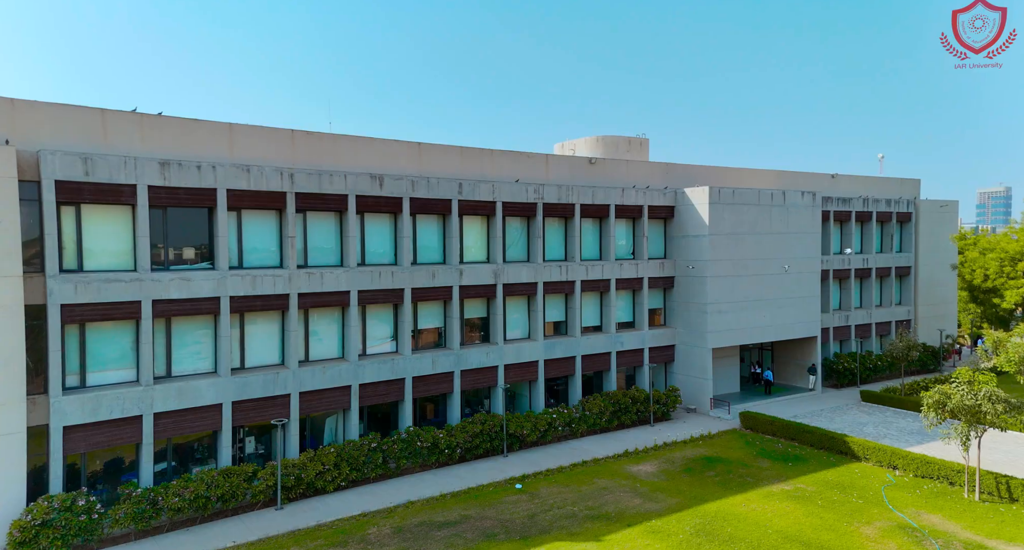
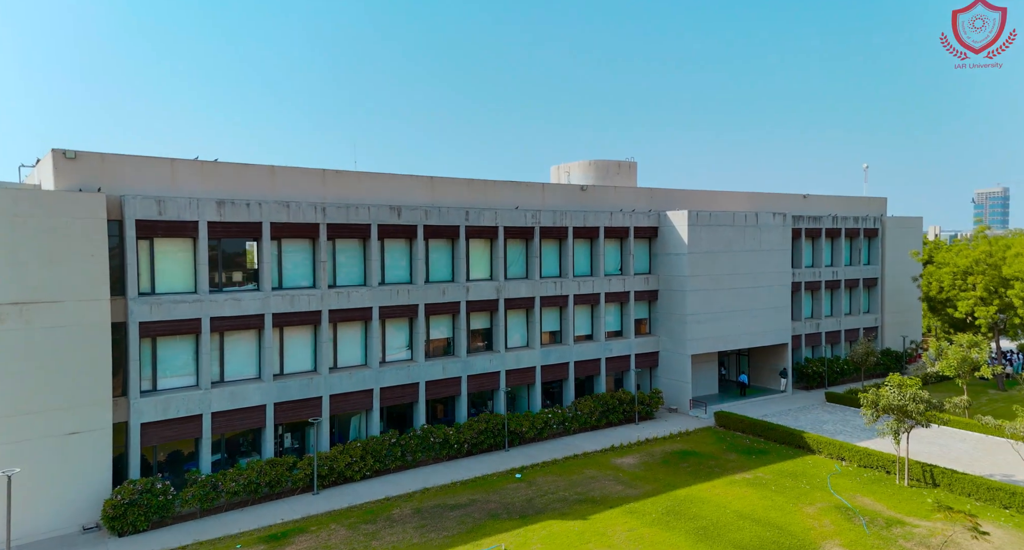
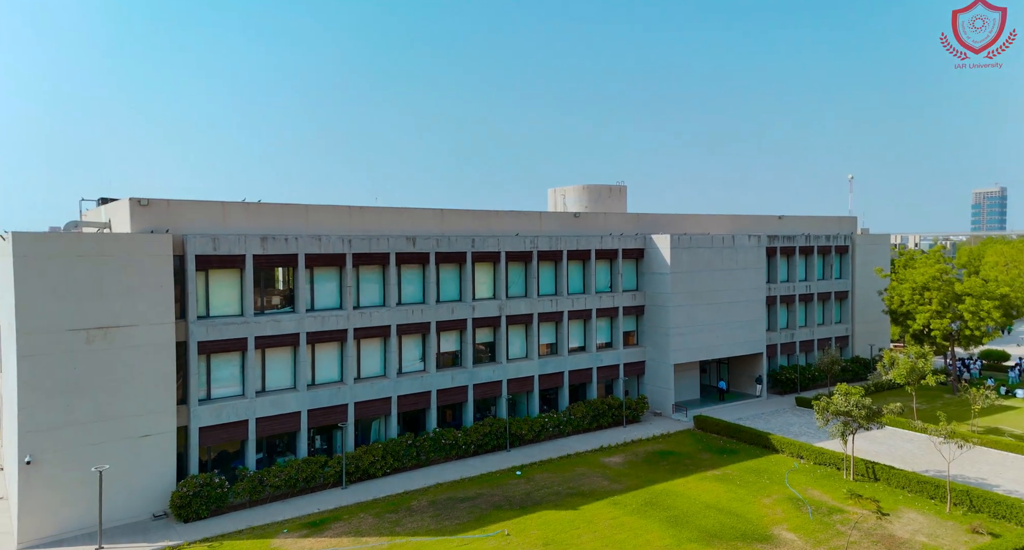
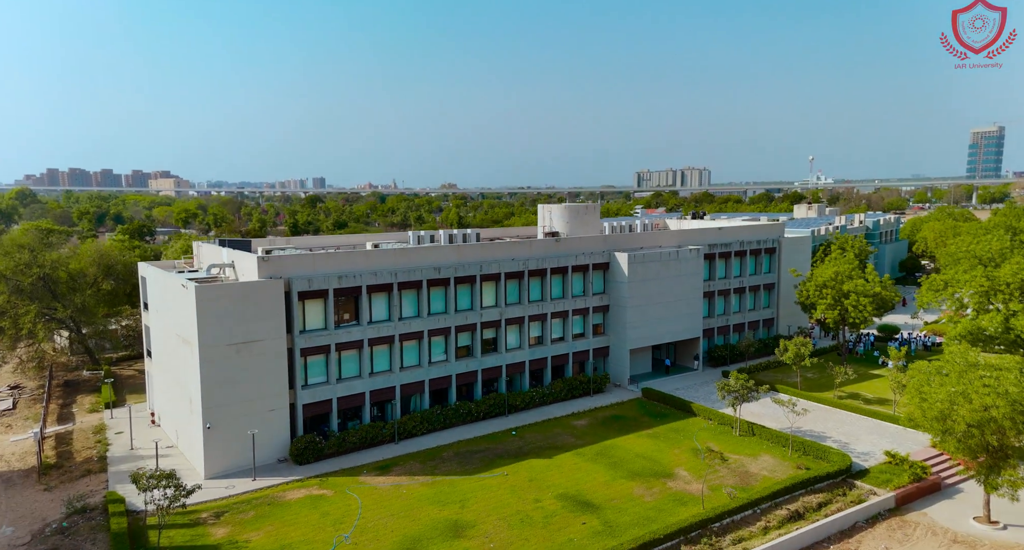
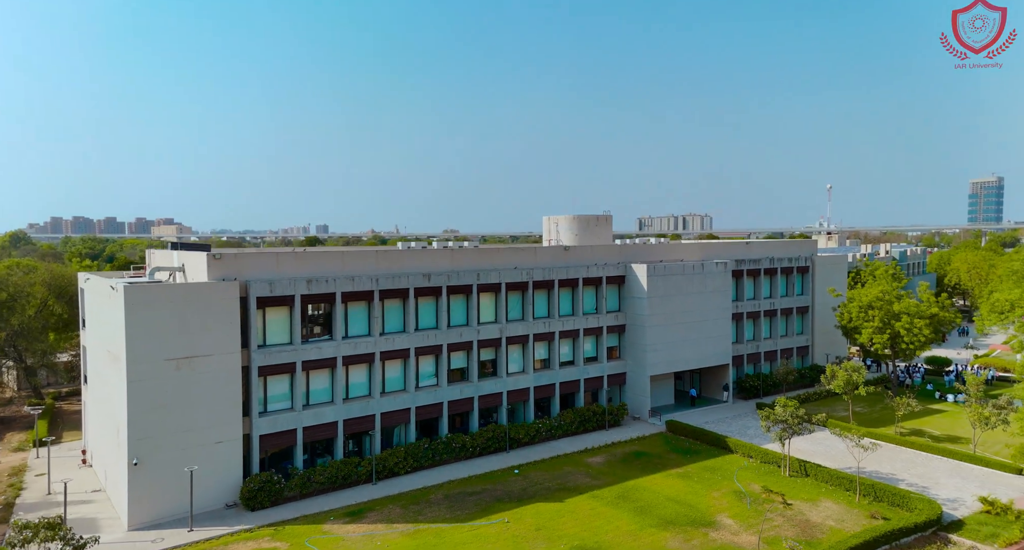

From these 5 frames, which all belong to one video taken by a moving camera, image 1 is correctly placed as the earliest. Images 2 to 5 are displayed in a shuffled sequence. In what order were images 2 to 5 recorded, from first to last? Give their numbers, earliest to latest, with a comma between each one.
2, 3, 5, 4
